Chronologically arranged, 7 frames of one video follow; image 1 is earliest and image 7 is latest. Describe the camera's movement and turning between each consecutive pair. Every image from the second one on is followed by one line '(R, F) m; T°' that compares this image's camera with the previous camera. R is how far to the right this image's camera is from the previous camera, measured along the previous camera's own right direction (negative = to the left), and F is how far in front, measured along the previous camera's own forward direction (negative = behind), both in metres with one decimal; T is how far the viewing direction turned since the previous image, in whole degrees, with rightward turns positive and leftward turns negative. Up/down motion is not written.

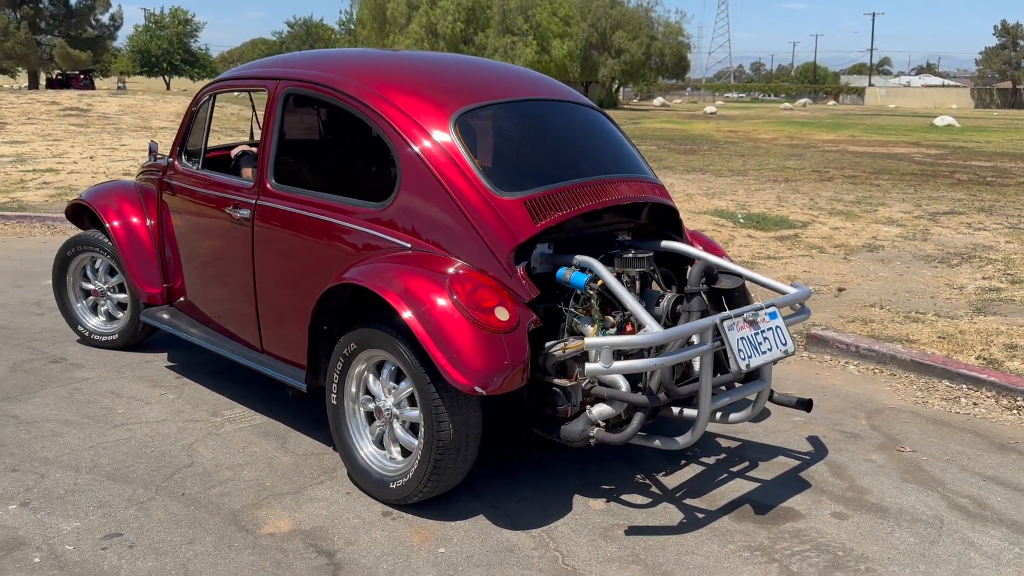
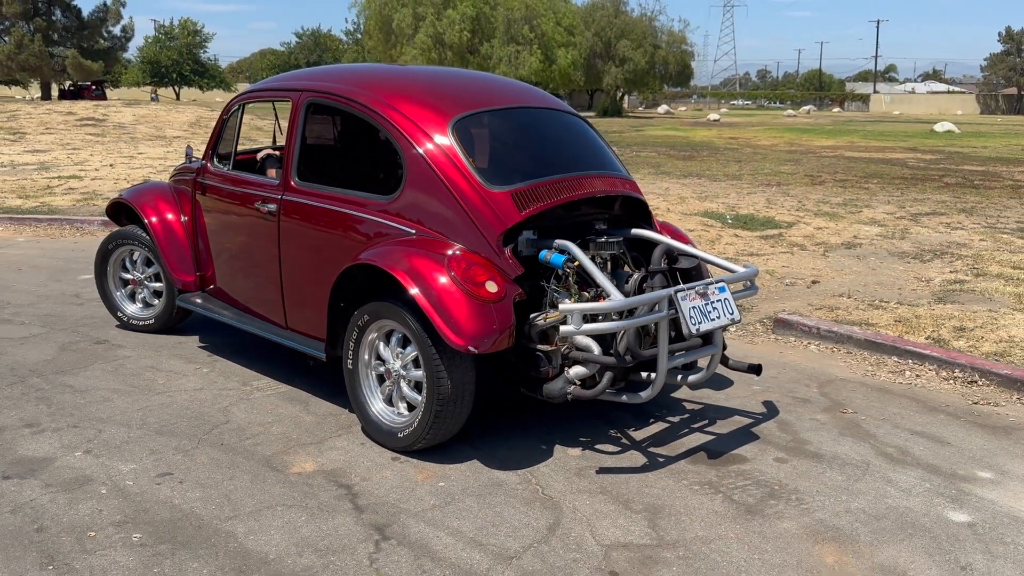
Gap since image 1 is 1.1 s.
(+0.1, -0.7) m; 0°
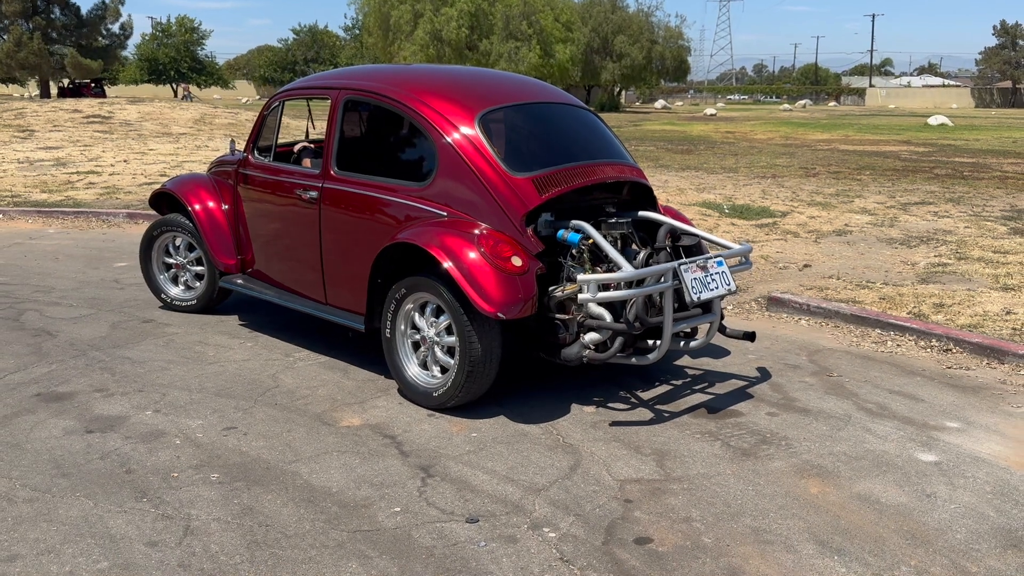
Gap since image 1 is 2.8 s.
(-0.1, -0.5) m; 0°
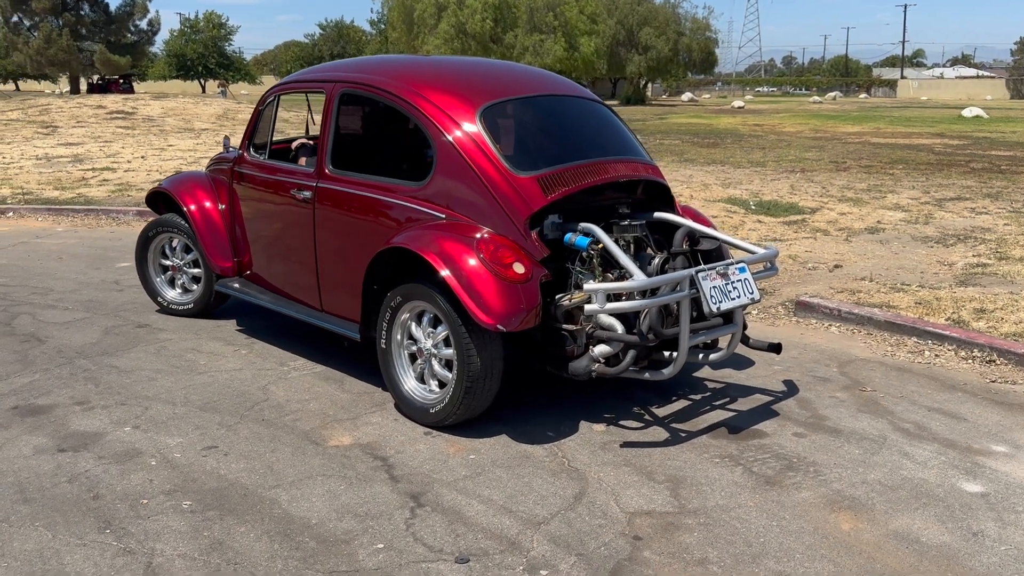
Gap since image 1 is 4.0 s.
(+0.1, +0.4) m; -2°
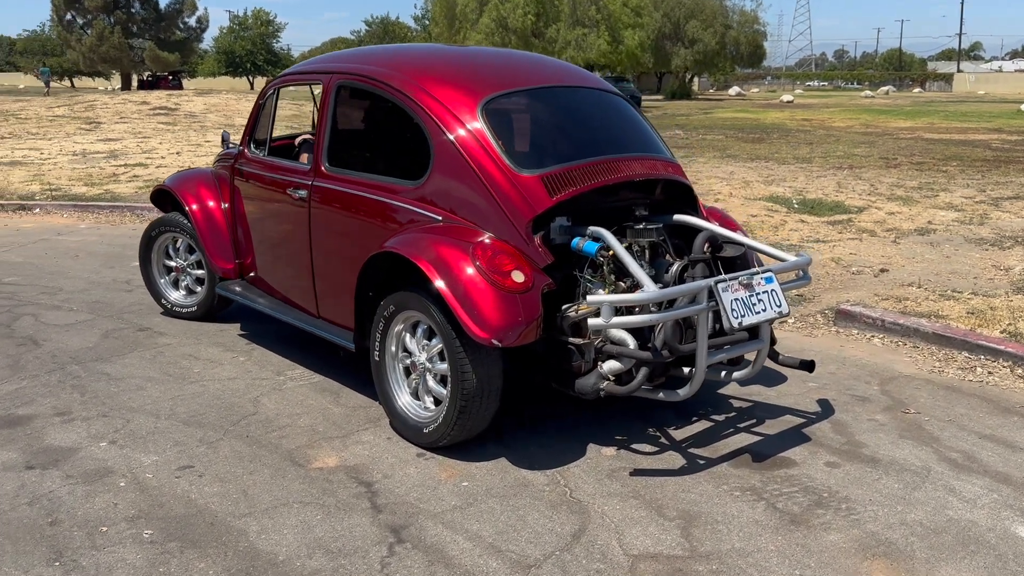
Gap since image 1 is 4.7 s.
(+0.2, +0.4) m; -3°
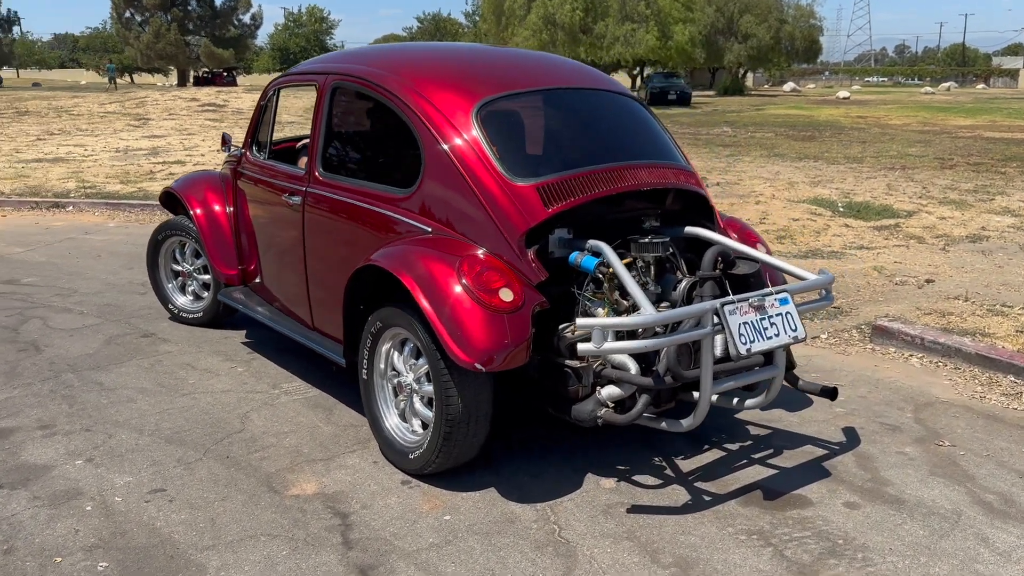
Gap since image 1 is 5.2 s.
(+0.2, +0.3) m; -3°
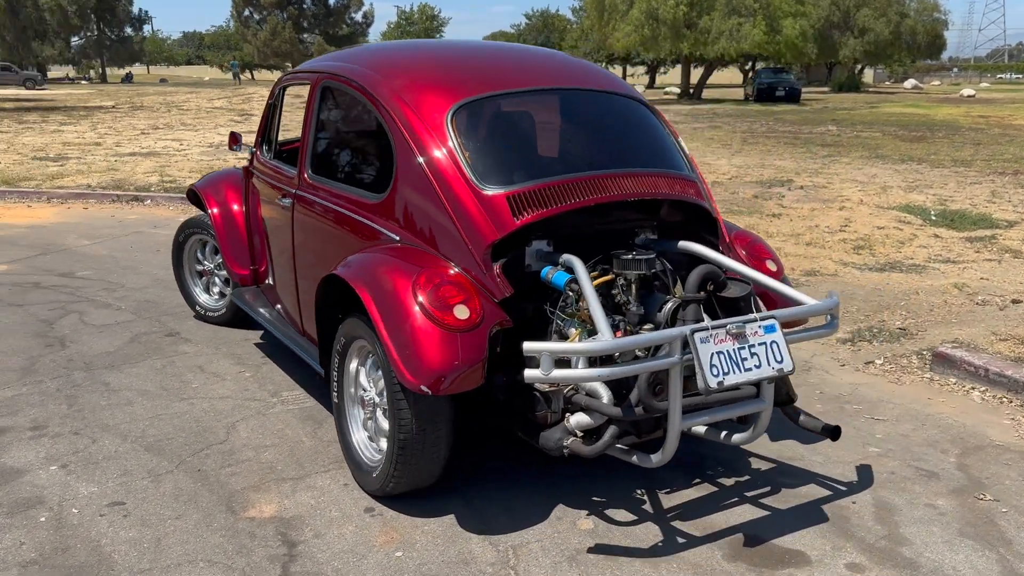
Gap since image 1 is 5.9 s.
(+0.5, +0.3) m; -7°
